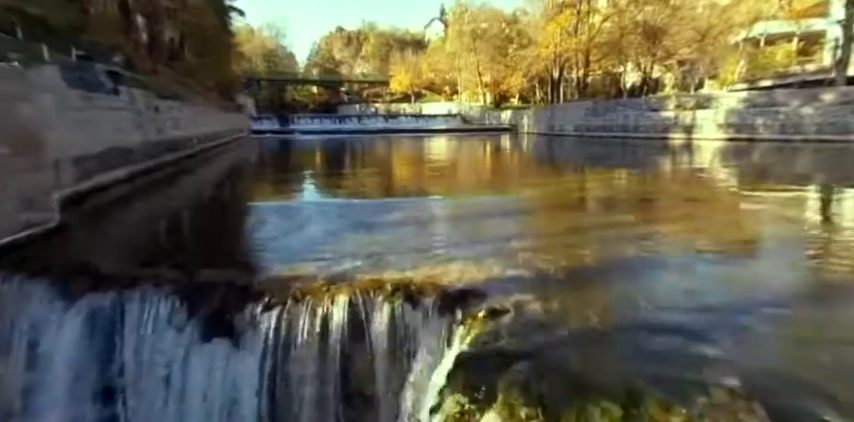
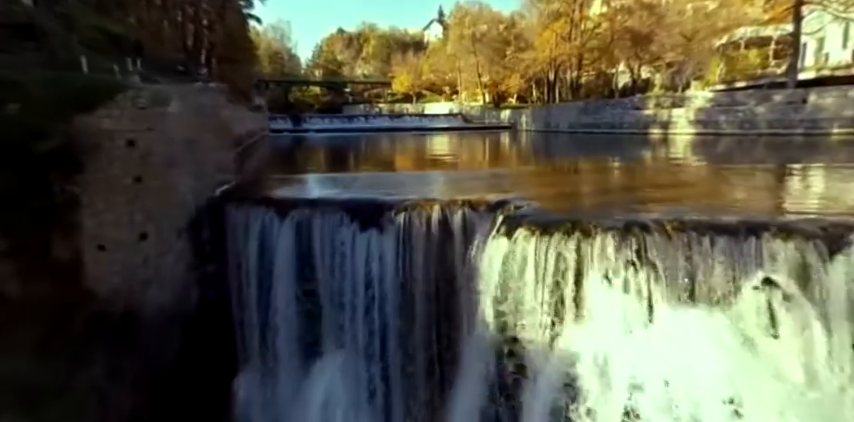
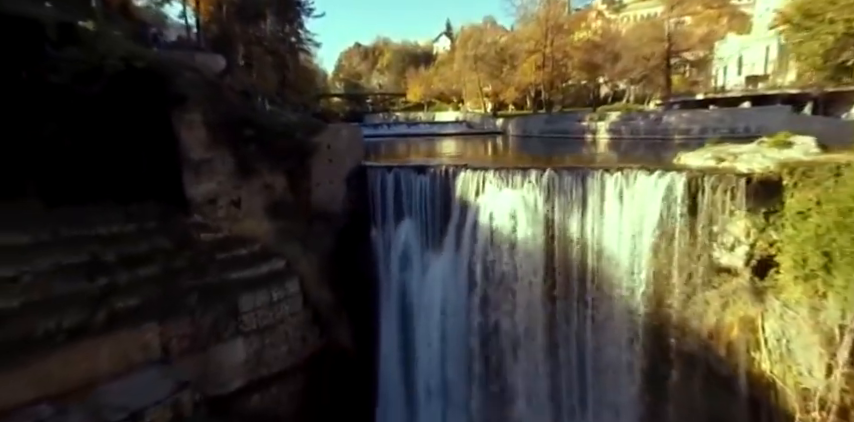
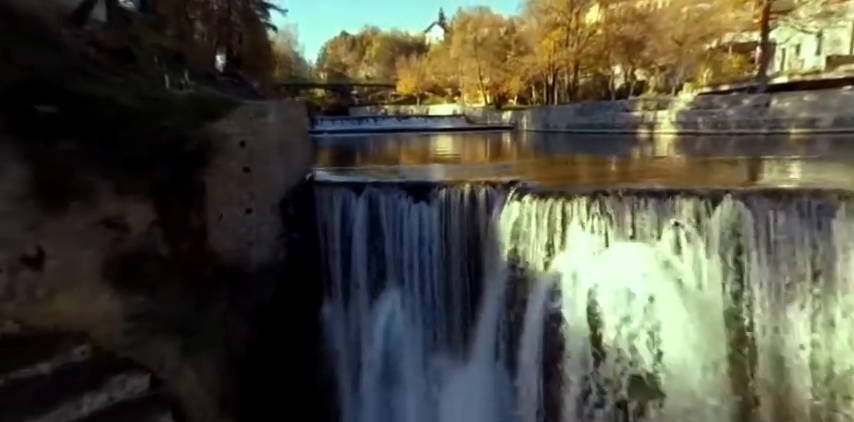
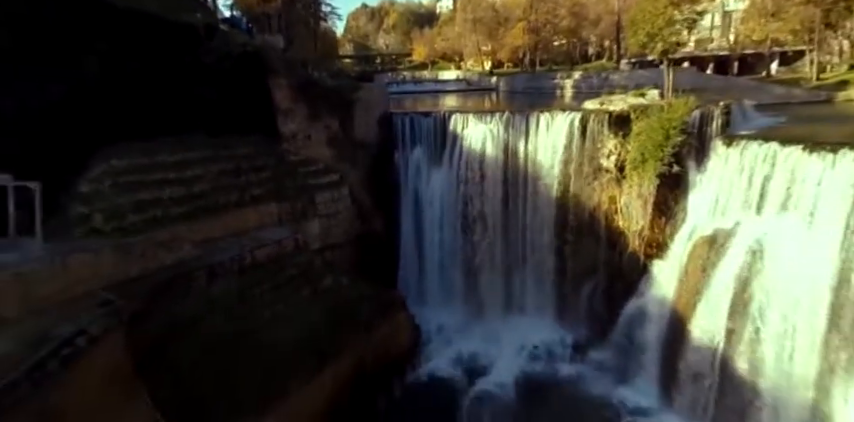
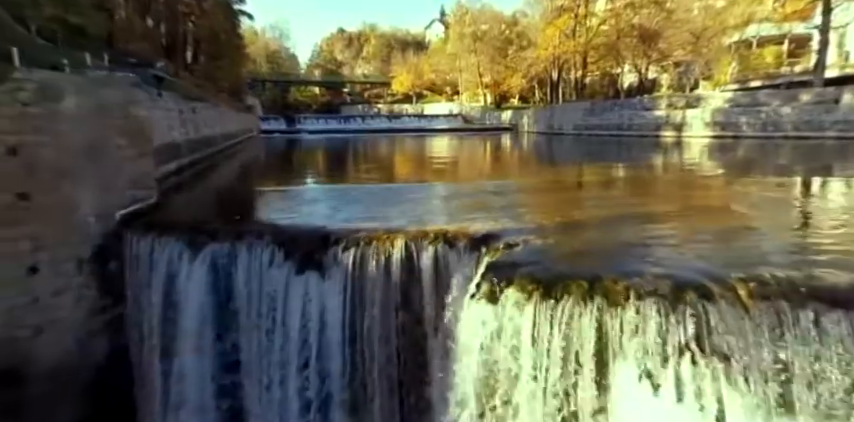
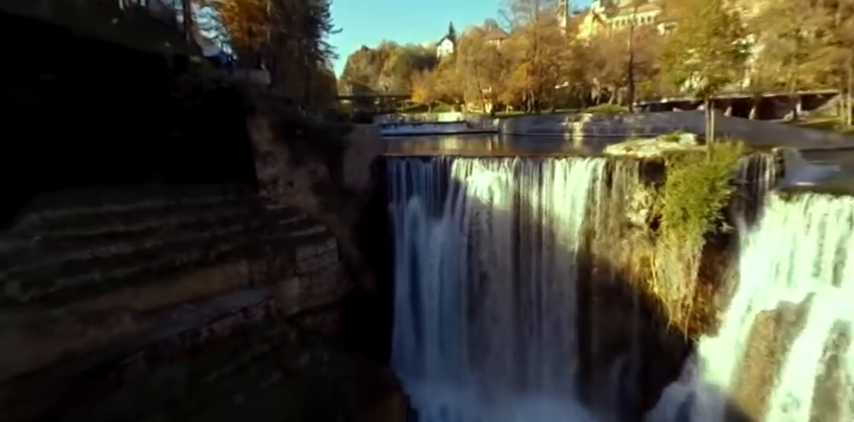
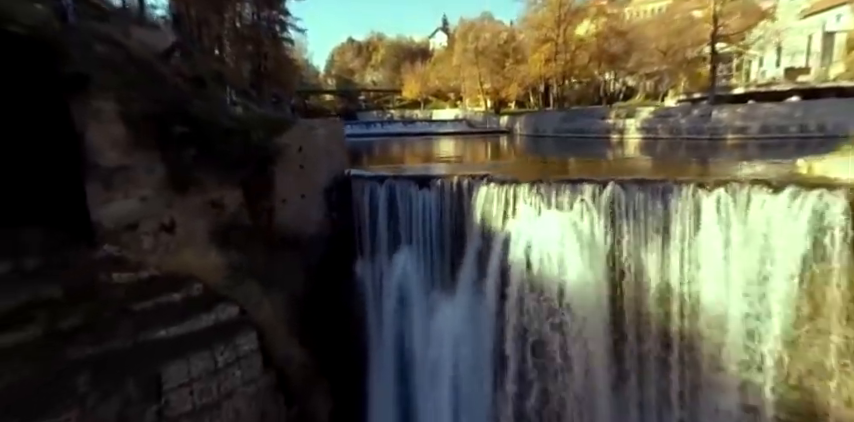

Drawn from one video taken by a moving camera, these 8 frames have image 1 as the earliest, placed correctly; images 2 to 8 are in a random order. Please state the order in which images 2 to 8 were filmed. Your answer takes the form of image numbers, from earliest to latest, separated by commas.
6, 2, 4, 8, 3, 7, 5
